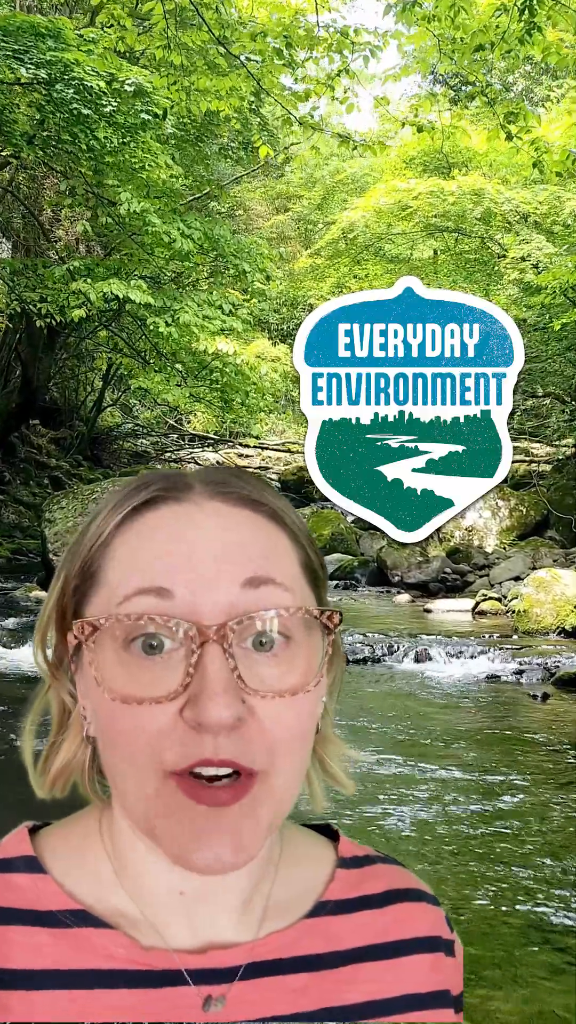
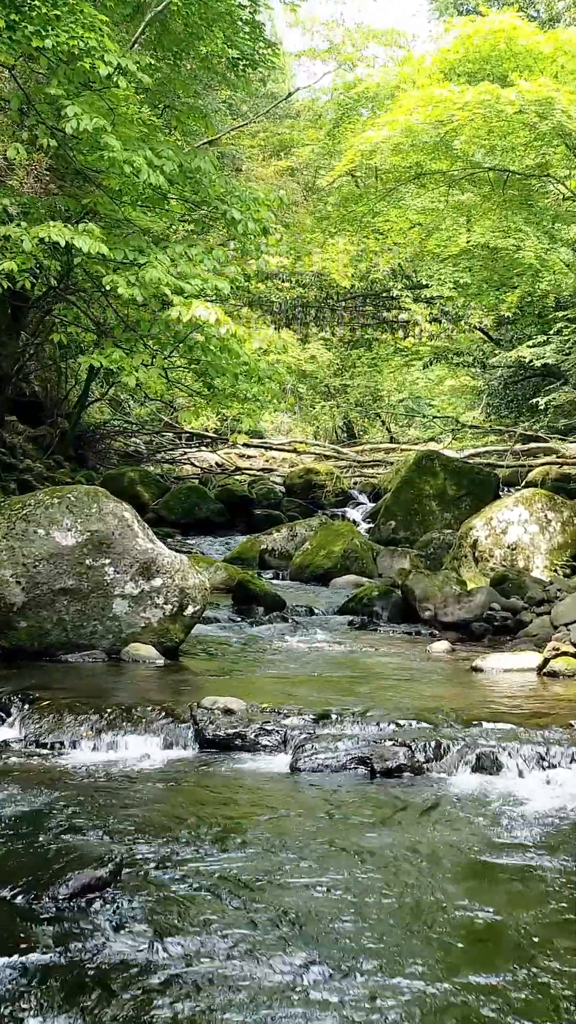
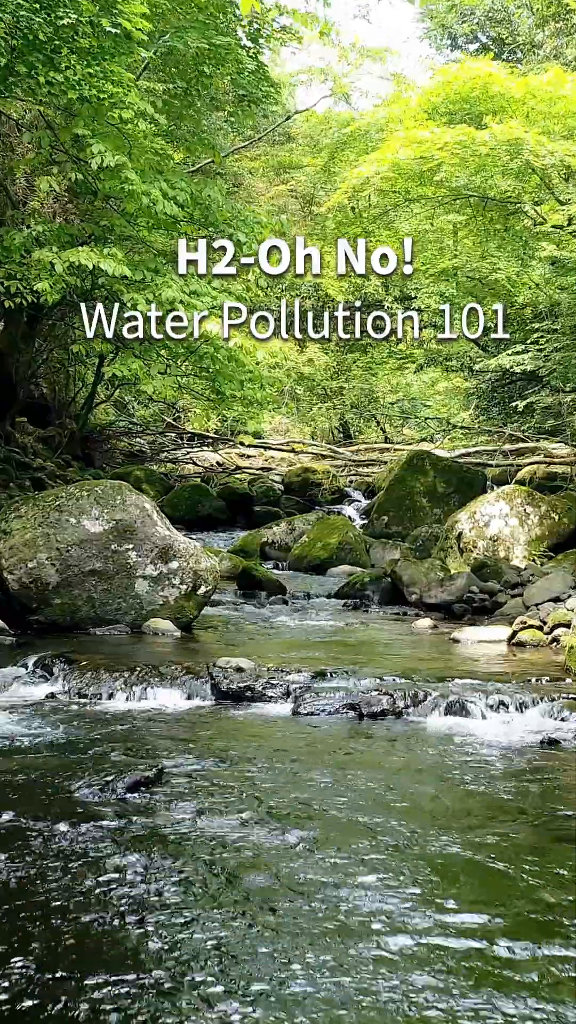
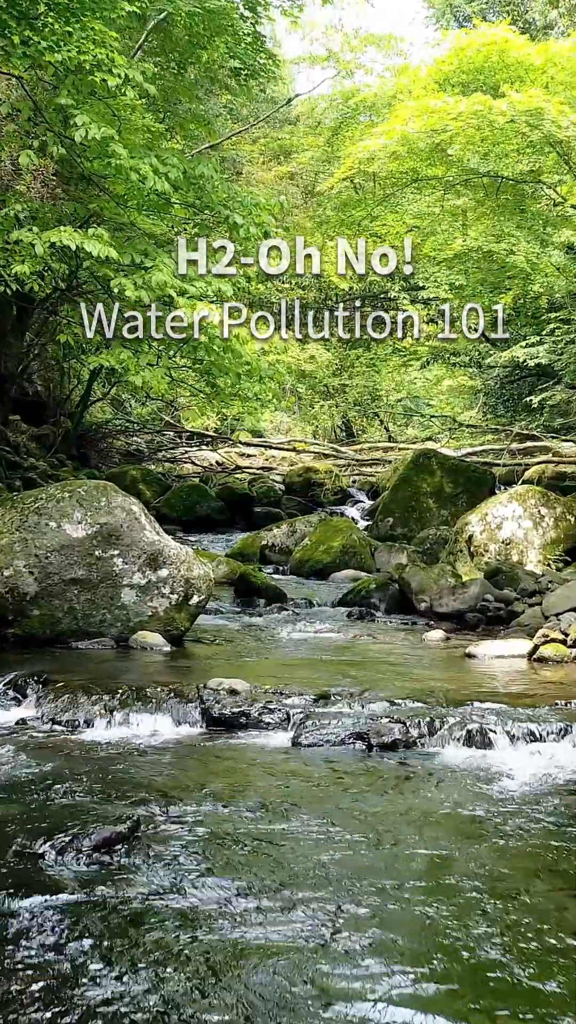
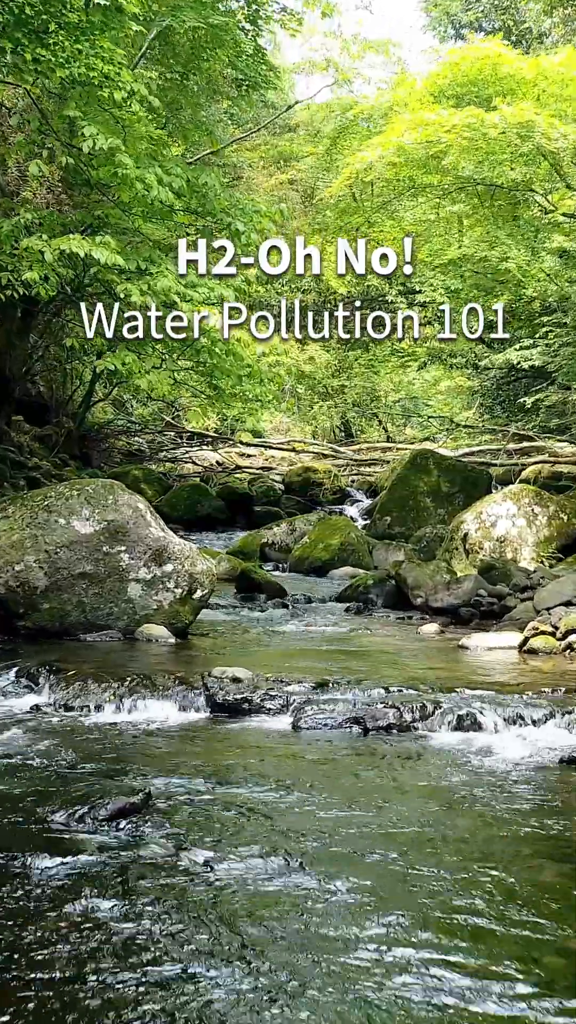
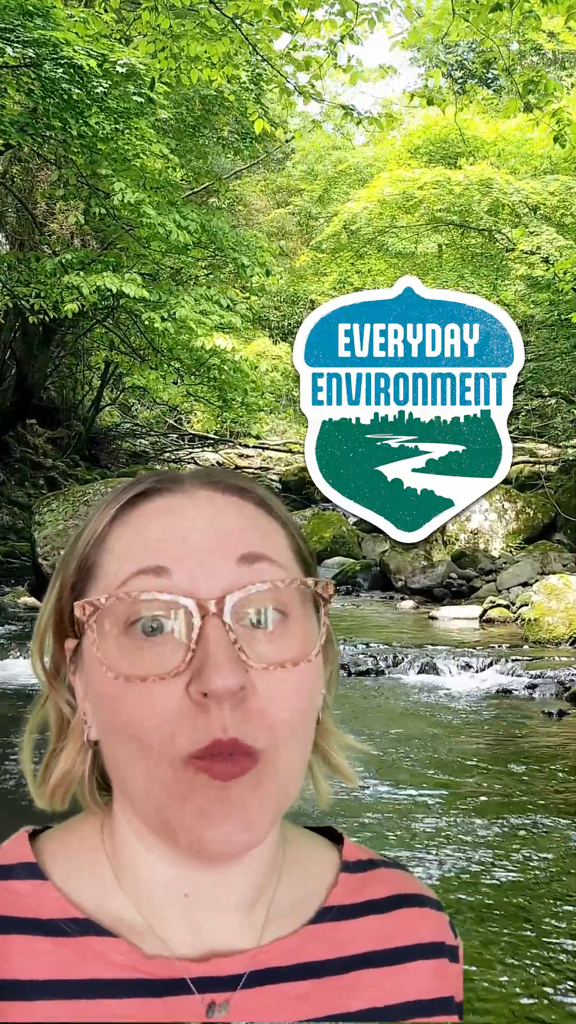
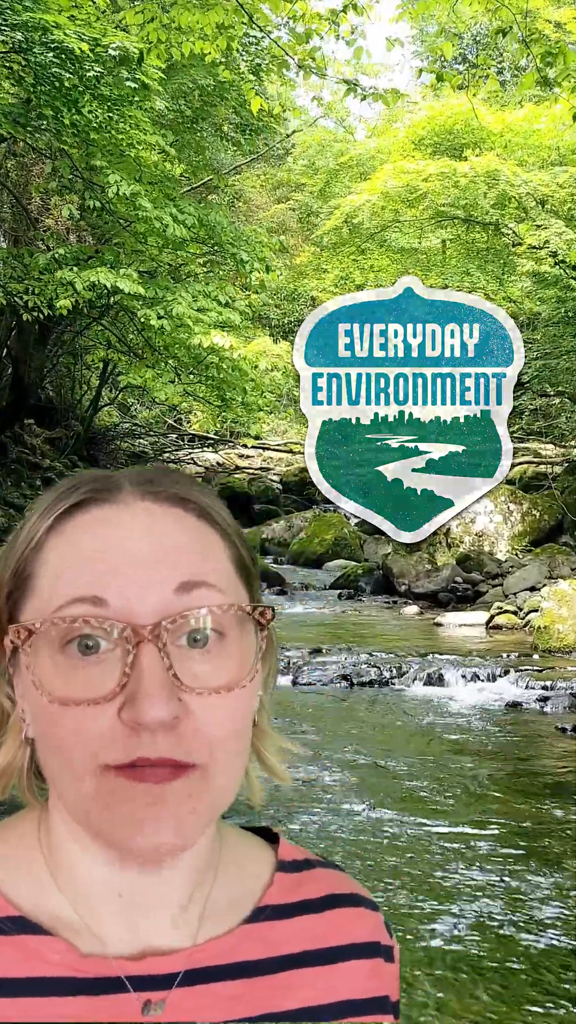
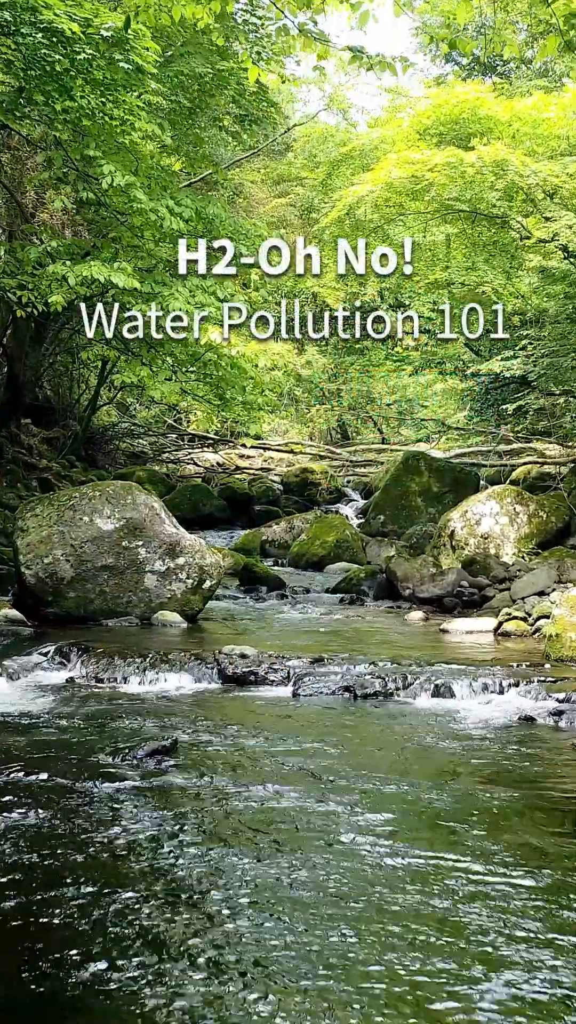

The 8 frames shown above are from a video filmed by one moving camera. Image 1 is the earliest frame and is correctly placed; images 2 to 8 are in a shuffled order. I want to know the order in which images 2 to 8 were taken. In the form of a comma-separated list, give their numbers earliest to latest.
6, 7, 8, 3, 5, 4, 2
